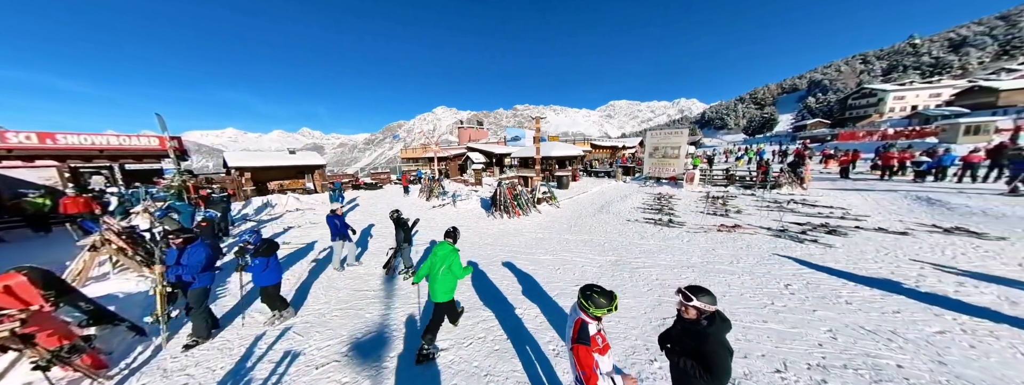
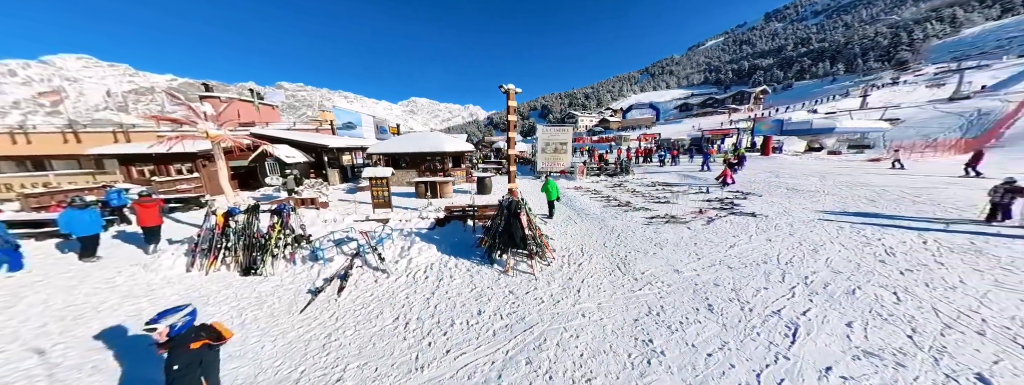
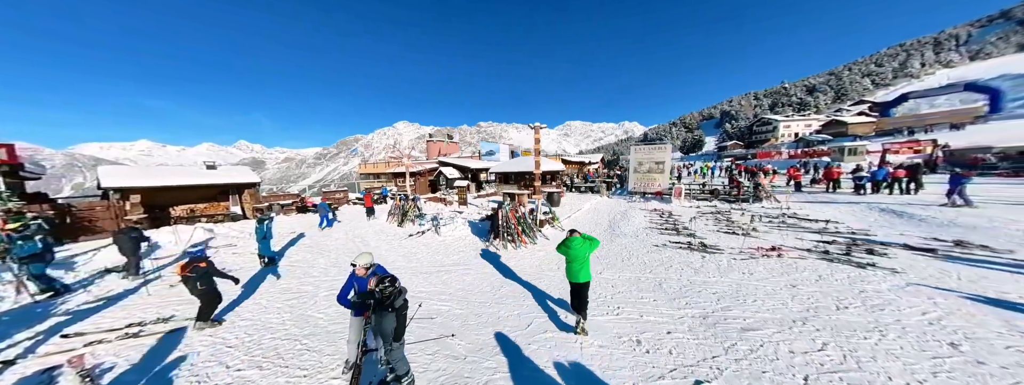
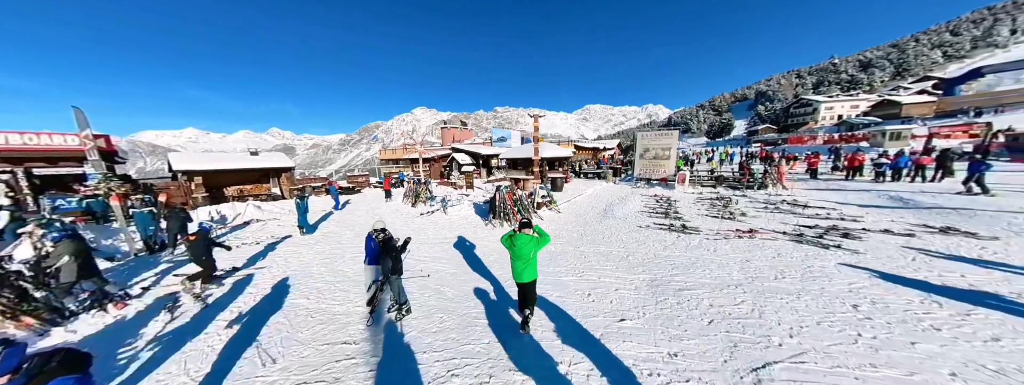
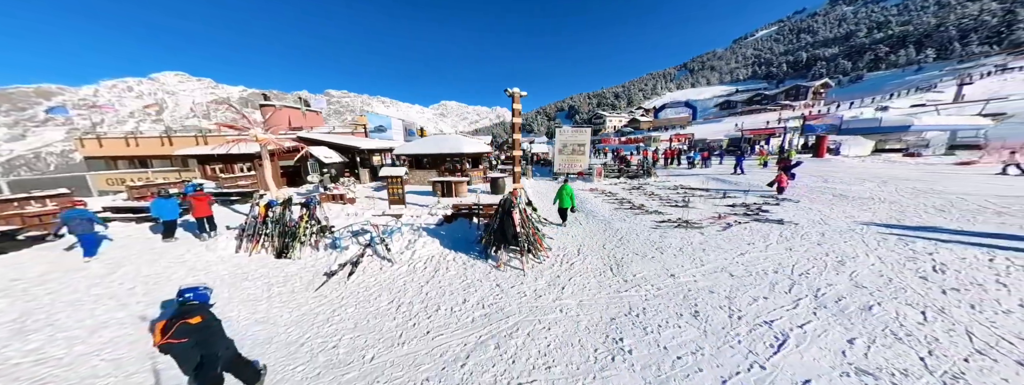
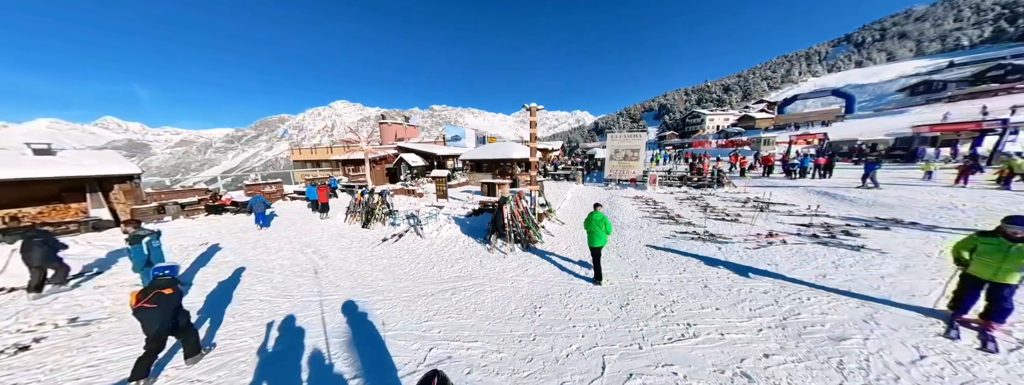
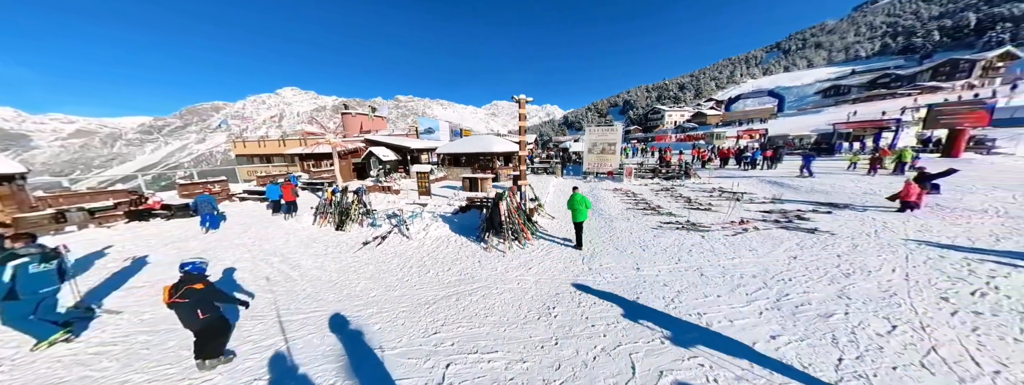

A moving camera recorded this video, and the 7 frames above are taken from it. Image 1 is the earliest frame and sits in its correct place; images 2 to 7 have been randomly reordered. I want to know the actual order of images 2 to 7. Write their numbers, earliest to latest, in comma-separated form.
4, 3, 6, 7, 5, 2
